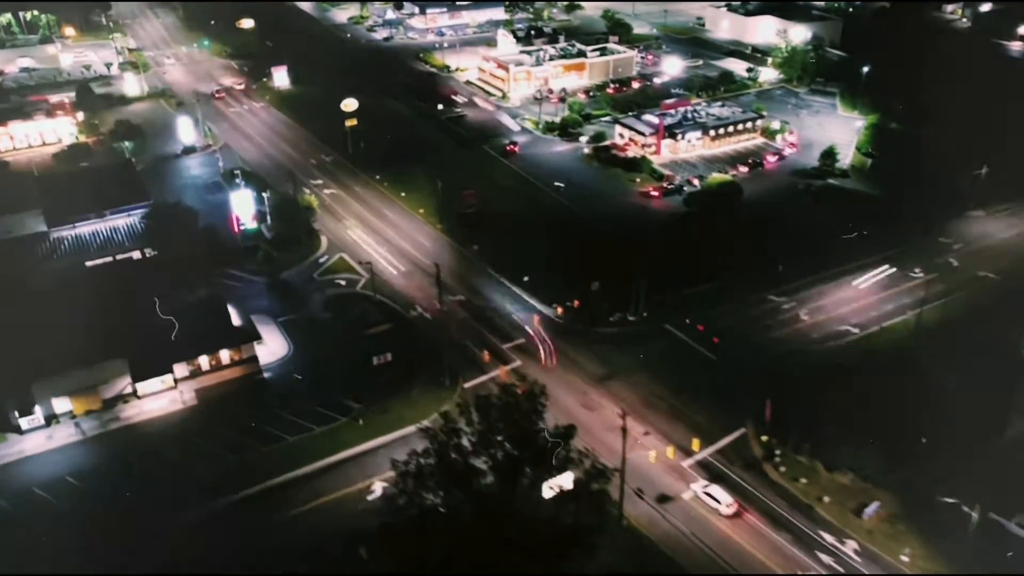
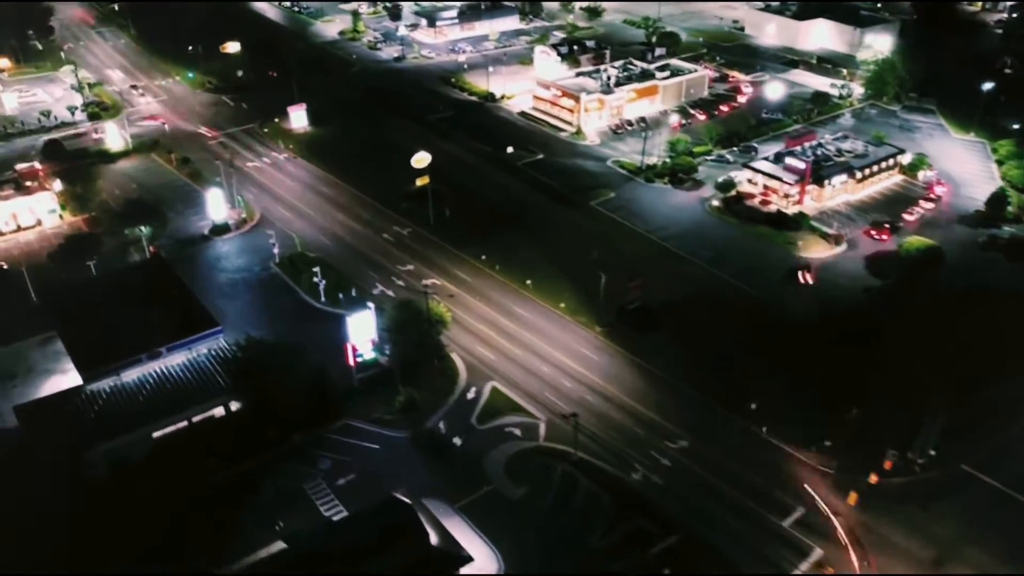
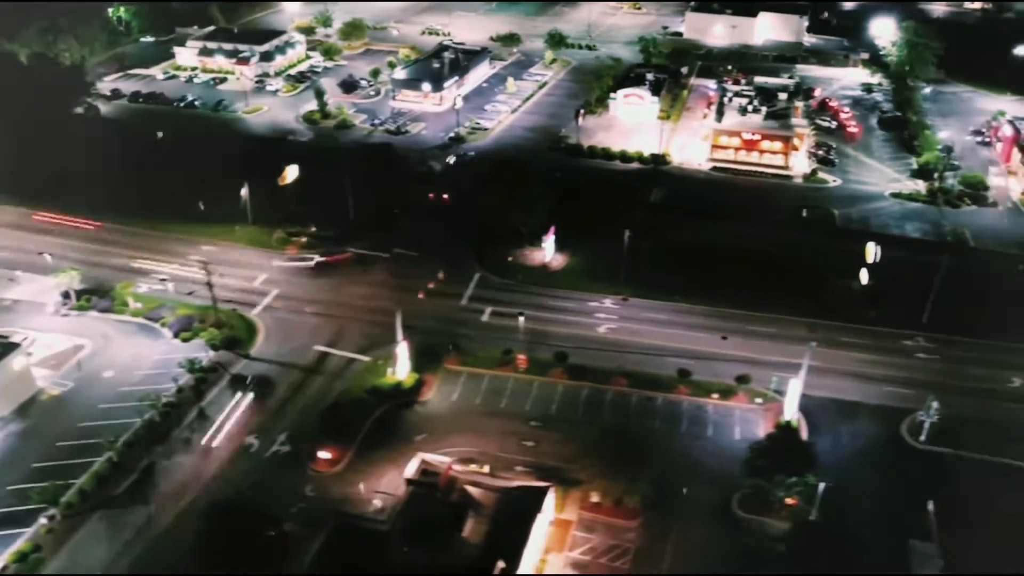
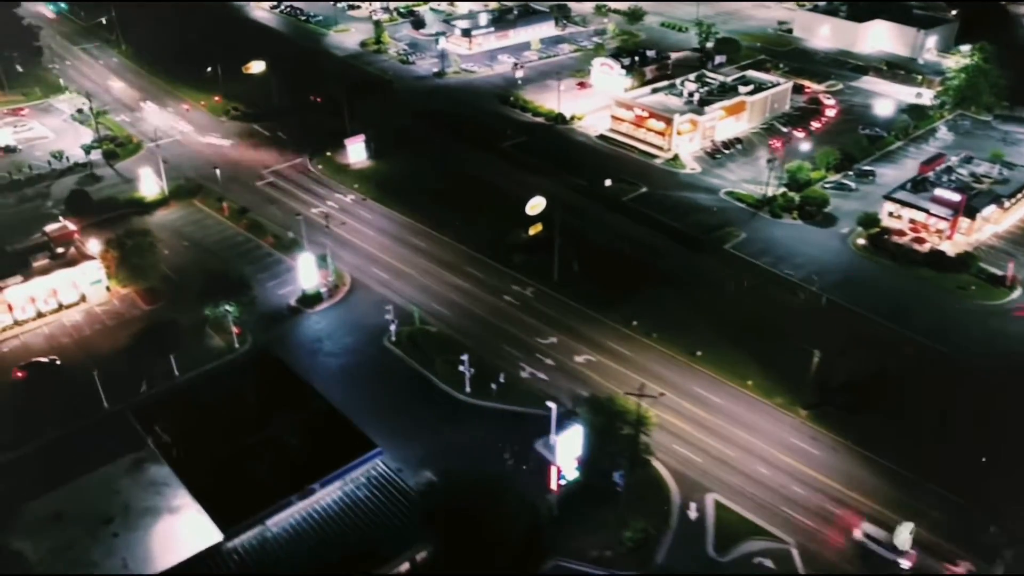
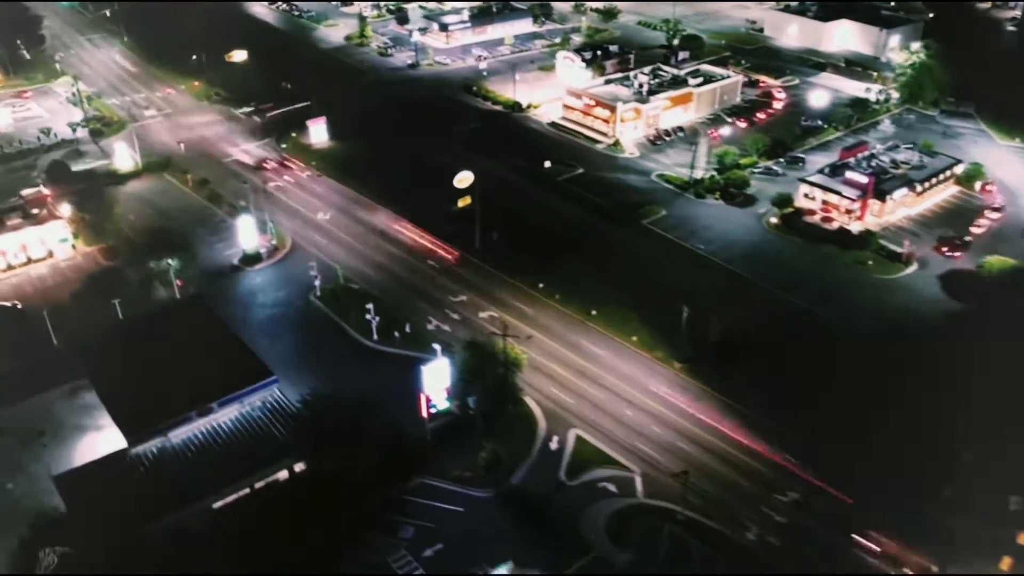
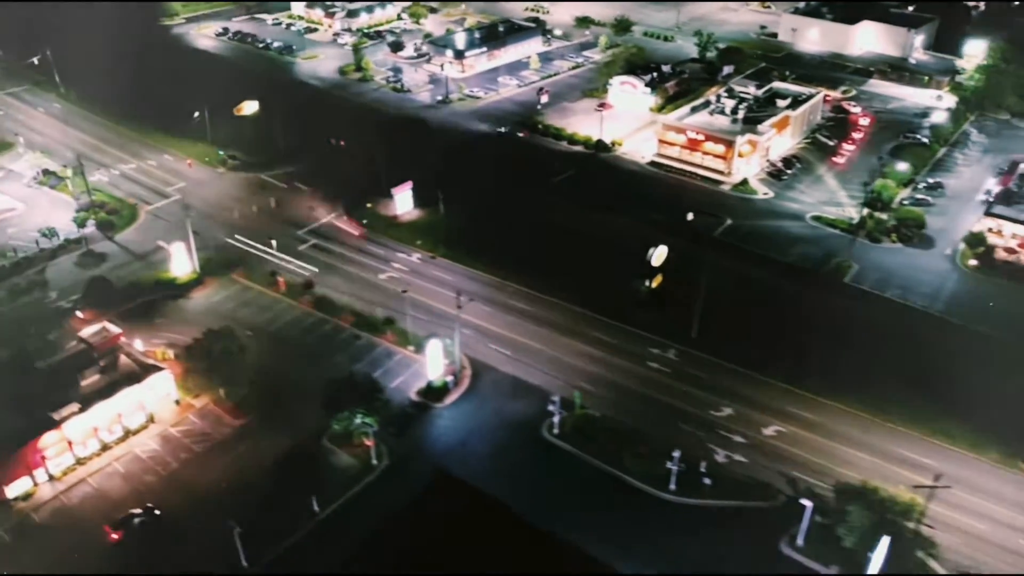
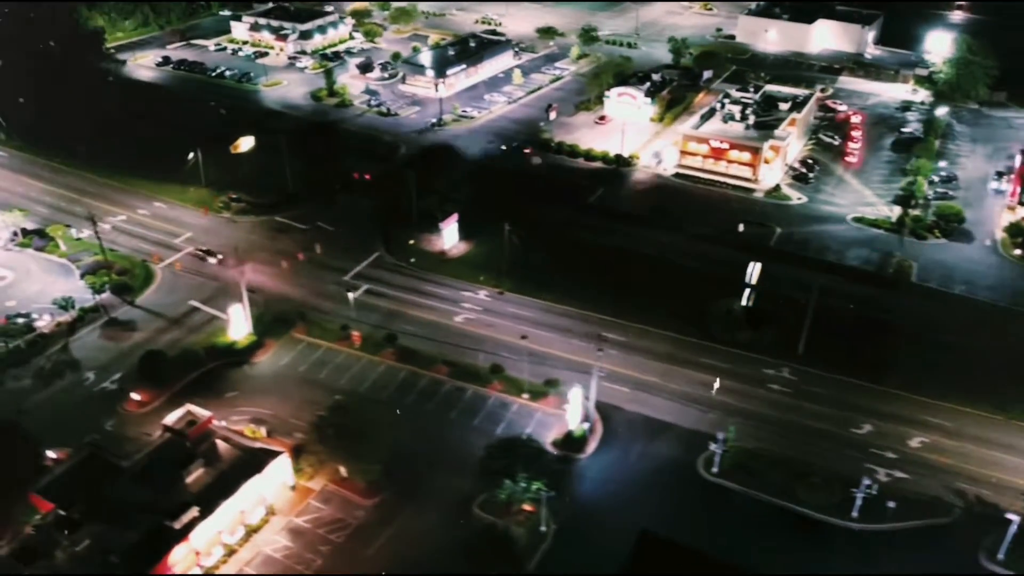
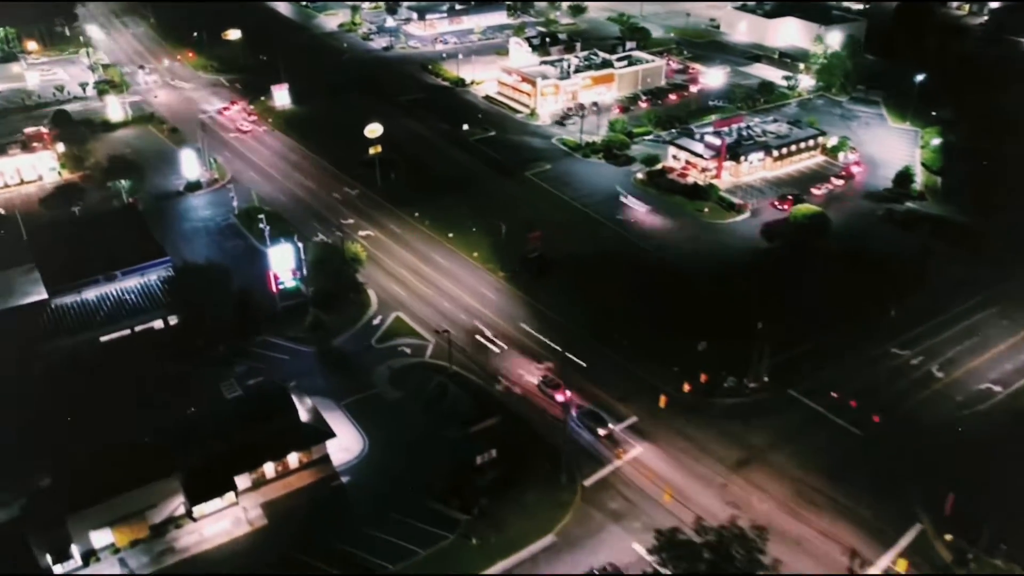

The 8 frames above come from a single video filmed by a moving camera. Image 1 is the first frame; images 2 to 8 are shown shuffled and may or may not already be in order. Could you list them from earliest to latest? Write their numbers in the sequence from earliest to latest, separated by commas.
8, 2, 5, 4, 6, 7, 3
